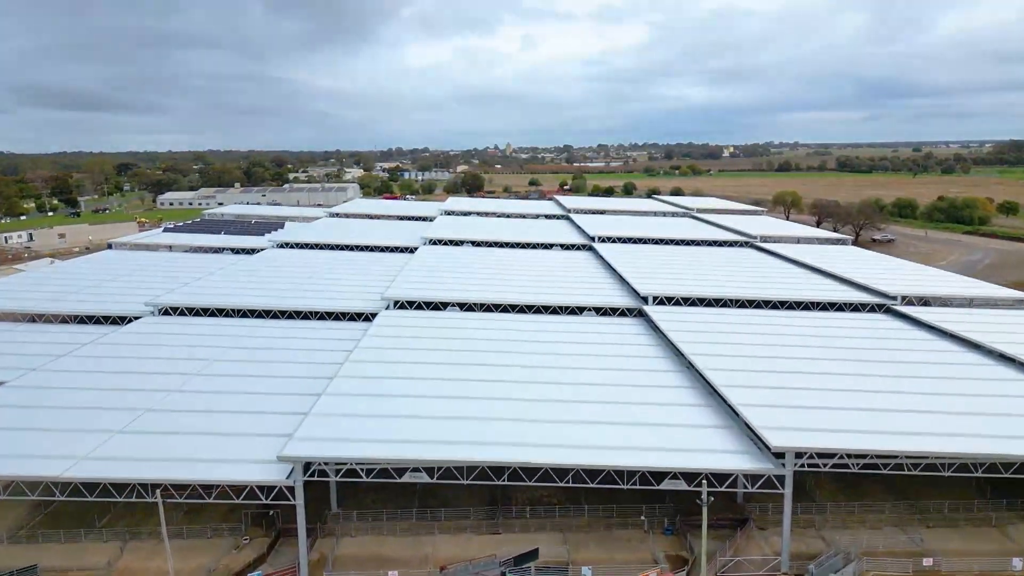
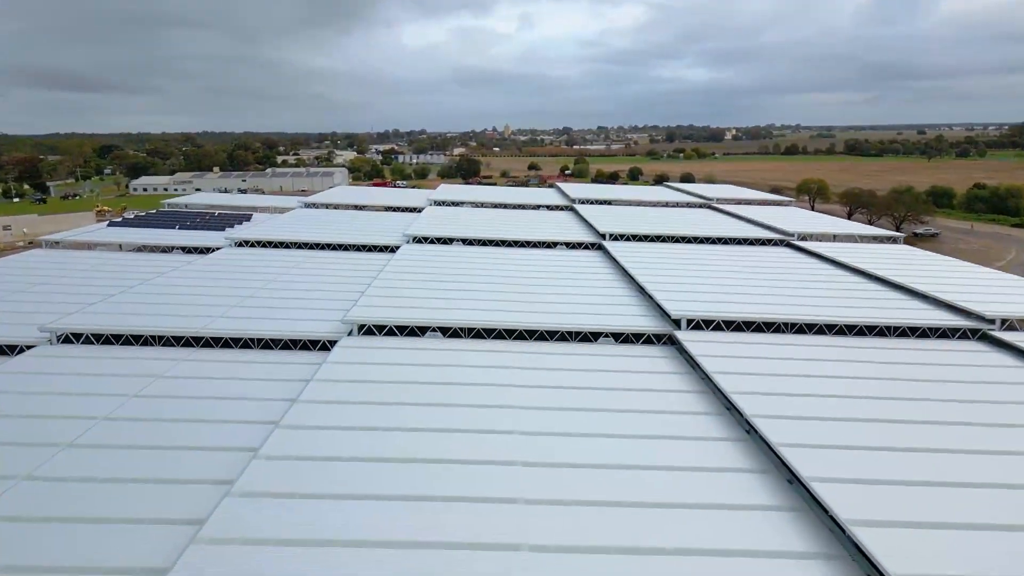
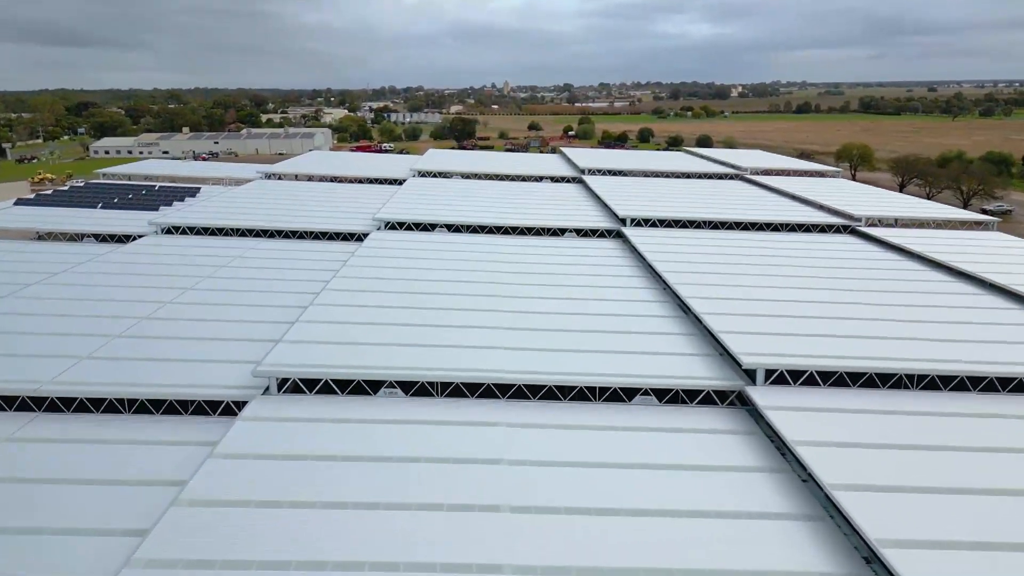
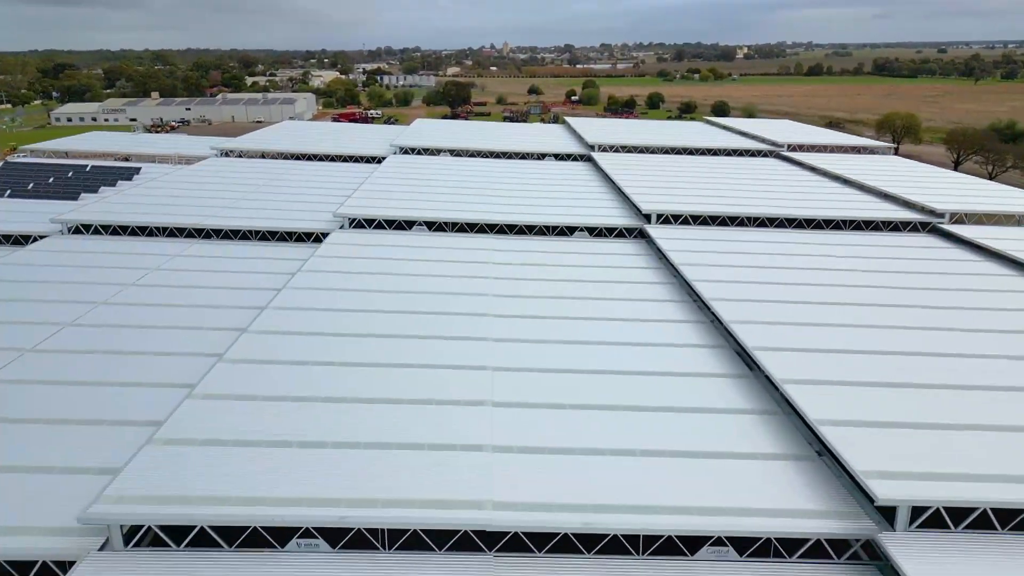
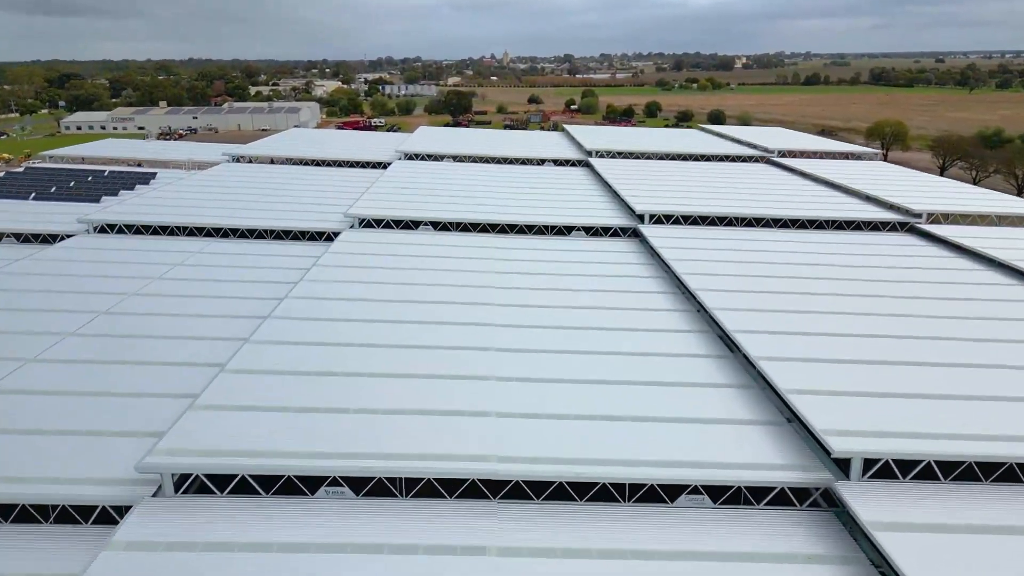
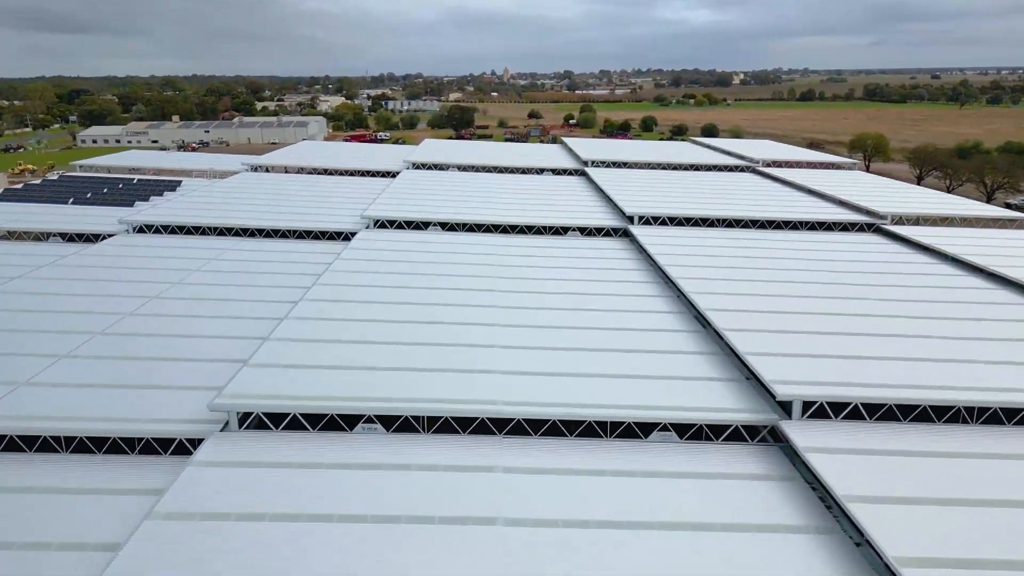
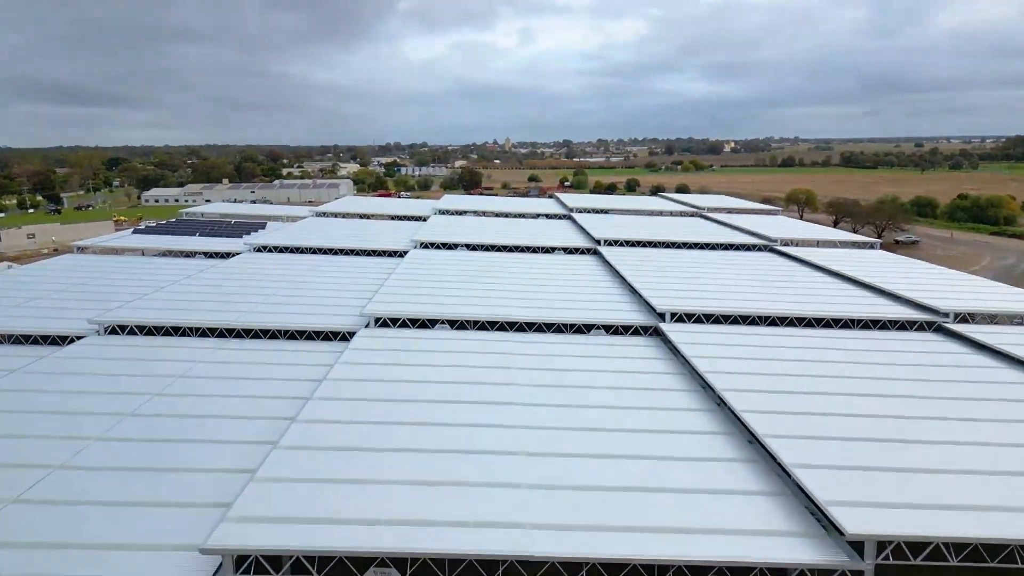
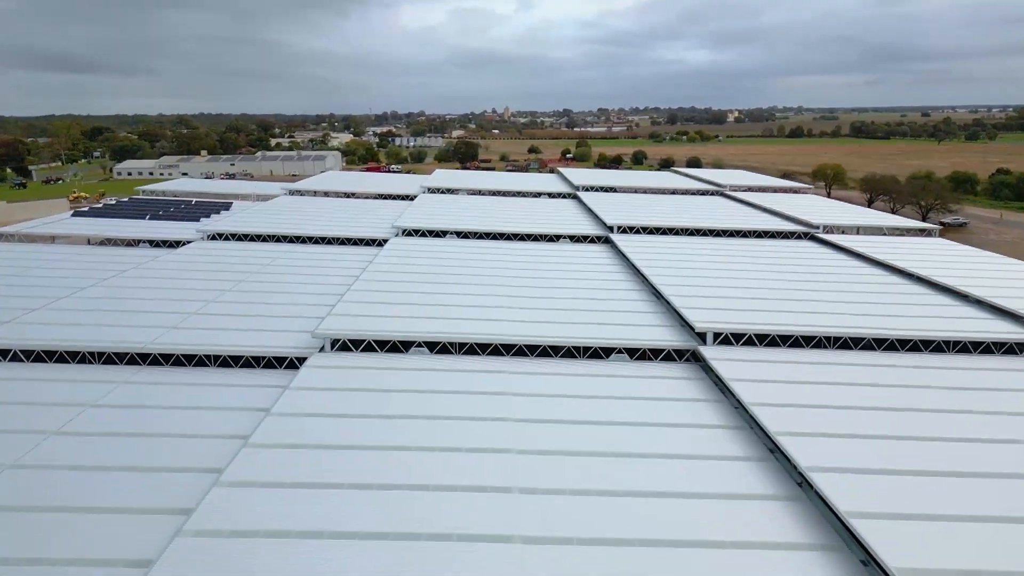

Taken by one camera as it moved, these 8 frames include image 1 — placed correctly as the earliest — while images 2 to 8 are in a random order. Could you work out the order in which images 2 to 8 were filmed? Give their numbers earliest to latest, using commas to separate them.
7, 2, 8, 3, 6, 5, 4
